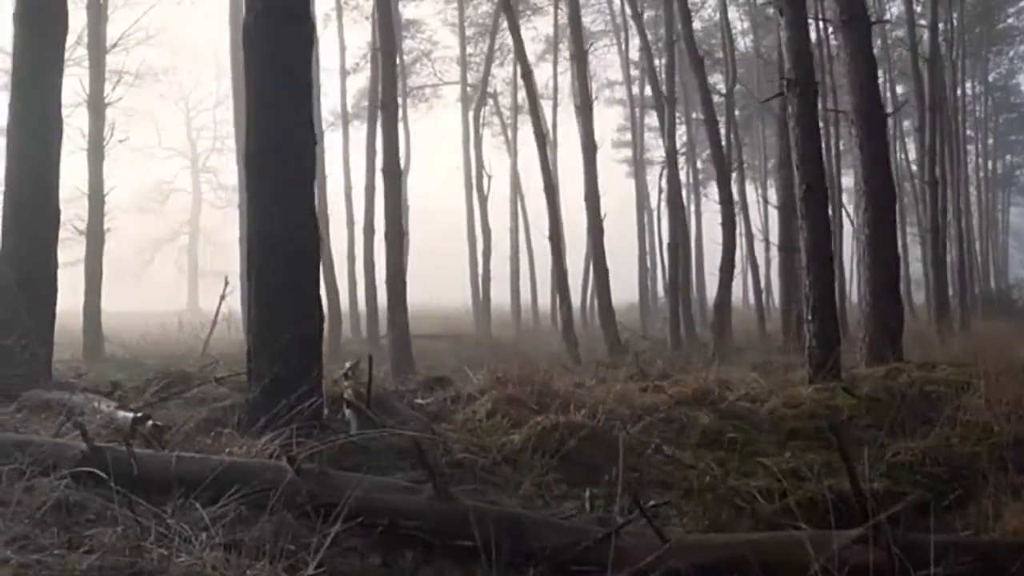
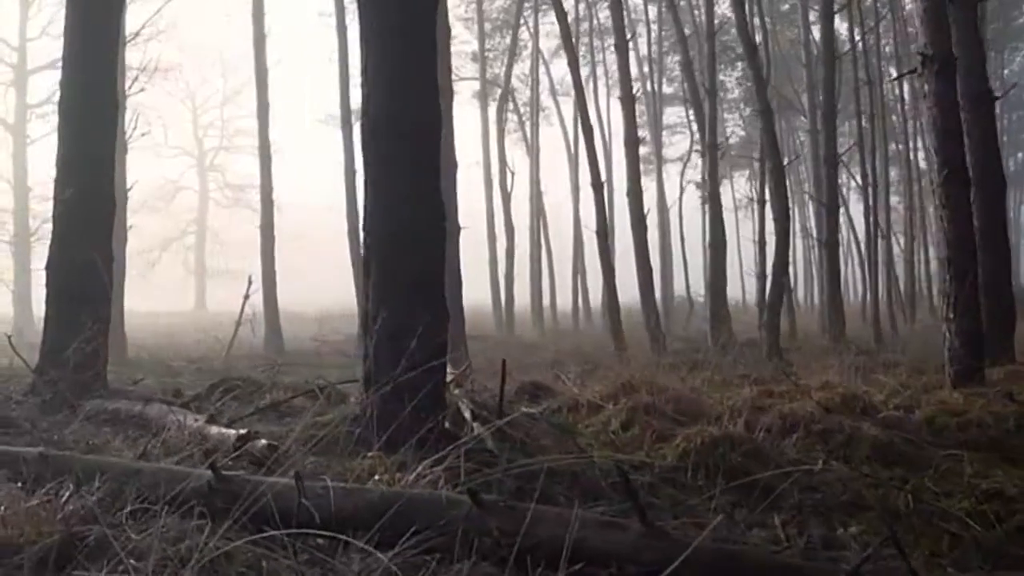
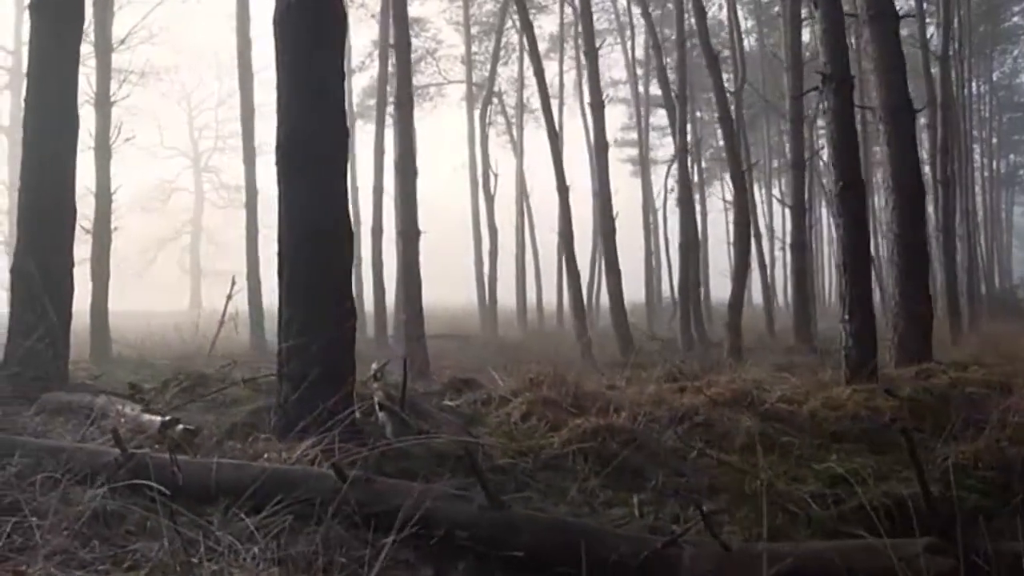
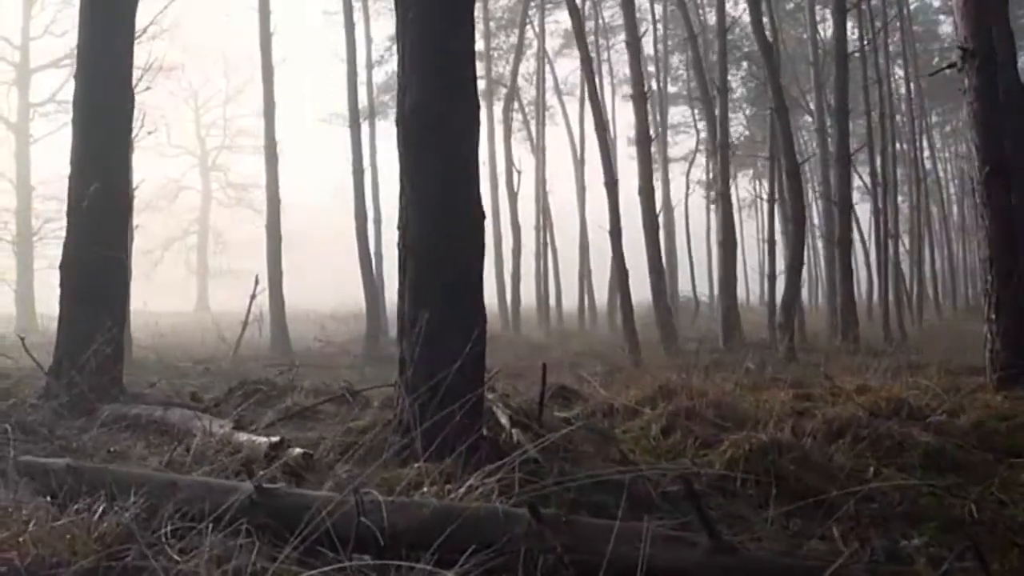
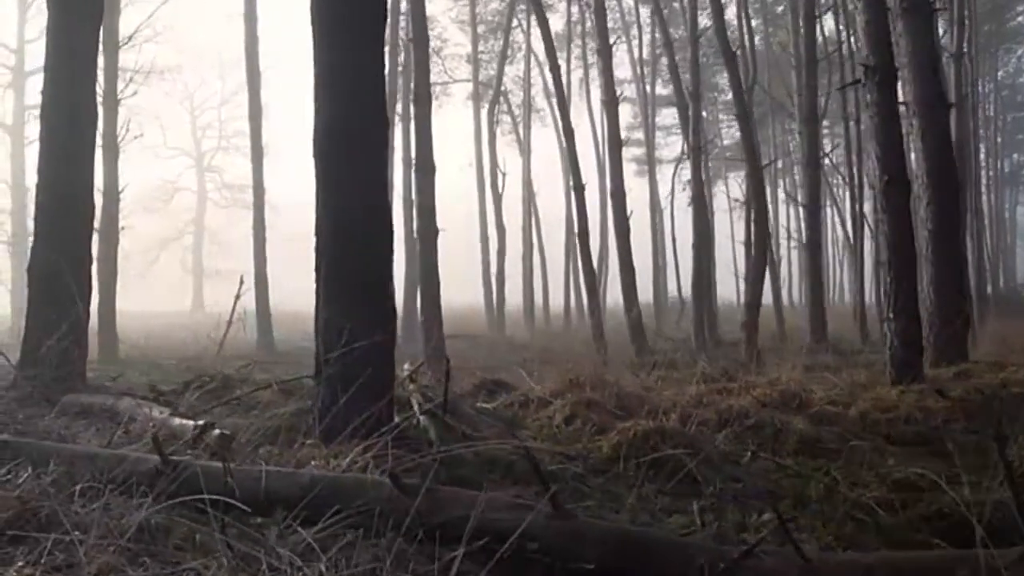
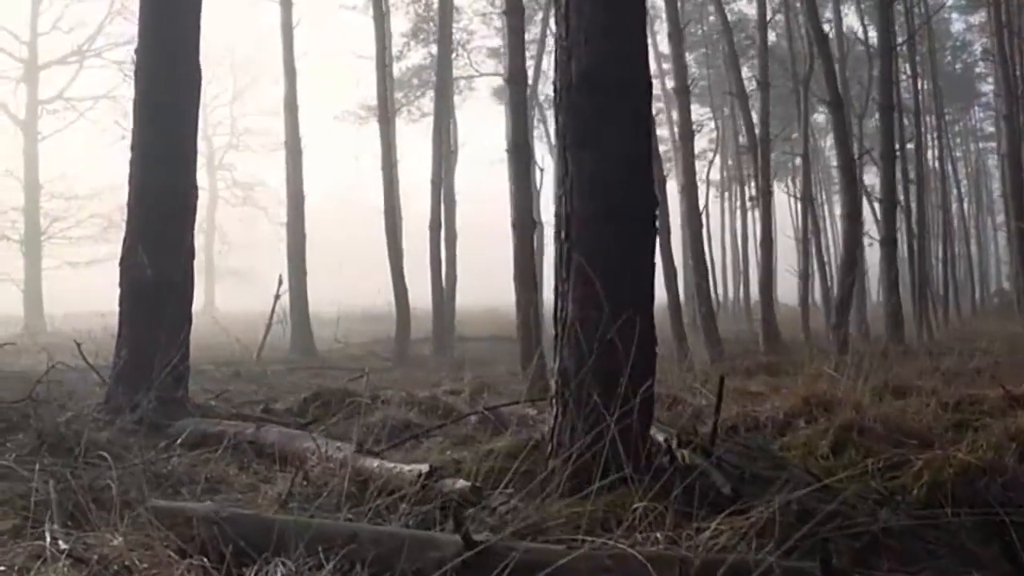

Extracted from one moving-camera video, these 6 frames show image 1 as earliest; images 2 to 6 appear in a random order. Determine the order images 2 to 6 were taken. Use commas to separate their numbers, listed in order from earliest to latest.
3, 5, 2, 4, 6
